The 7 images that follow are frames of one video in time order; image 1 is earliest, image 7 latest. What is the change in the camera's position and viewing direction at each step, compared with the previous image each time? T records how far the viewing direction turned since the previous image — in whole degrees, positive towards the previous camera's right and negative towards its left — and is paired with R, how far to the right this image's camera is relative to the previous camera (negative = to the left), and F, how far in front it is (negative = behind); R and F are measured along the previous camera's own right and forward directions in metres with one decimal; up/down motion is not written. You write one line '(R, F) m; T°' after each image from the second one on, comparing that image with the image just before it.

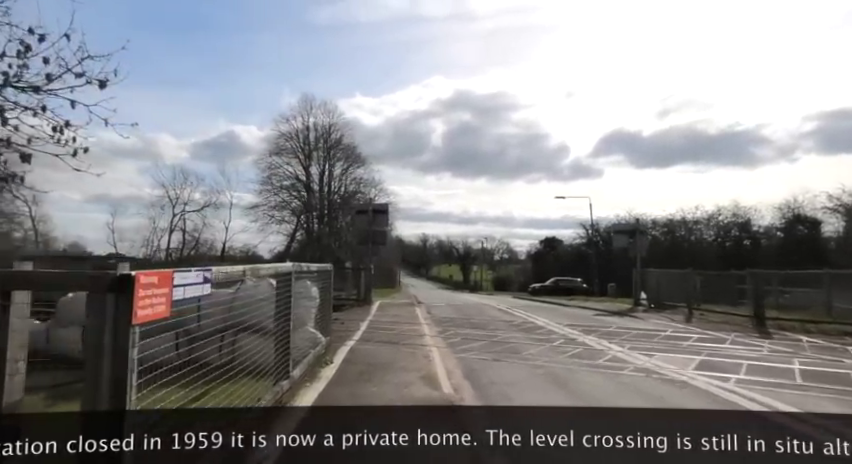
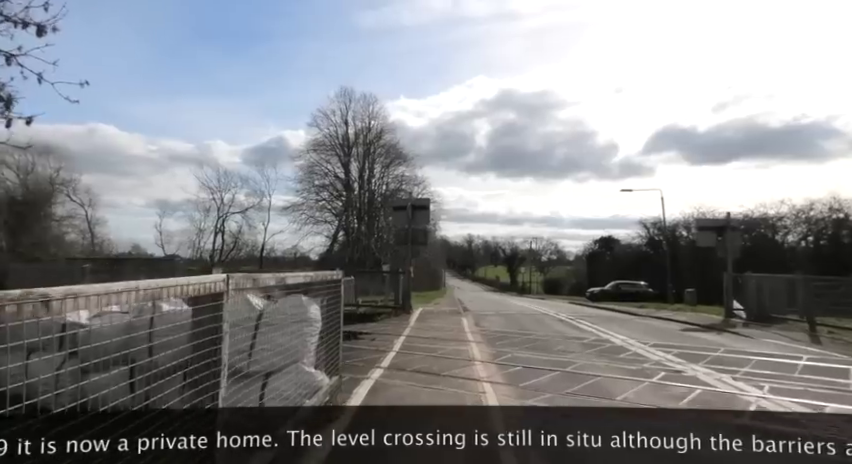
(-0.1, +2.9) m; -6°
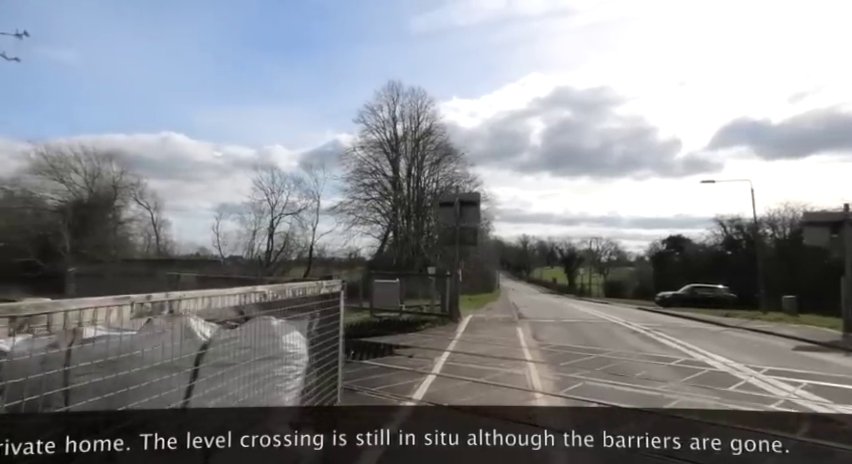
(+0.2, +2.1) m; -7°
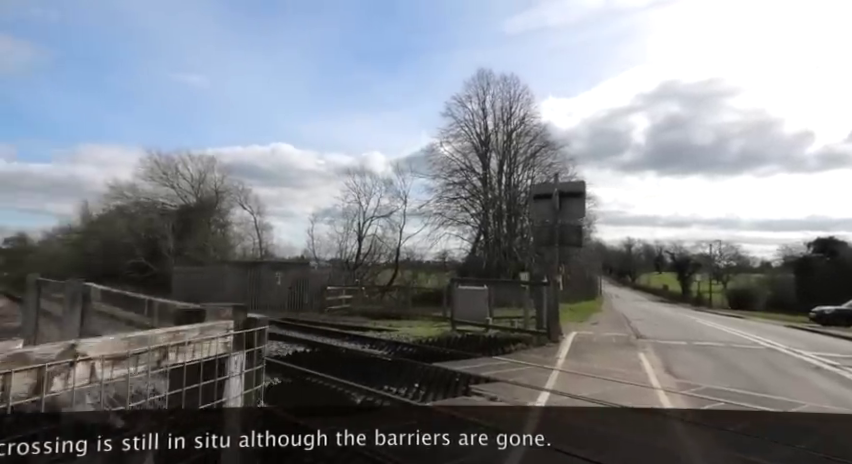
(+0.1, +3.1) m; -12°
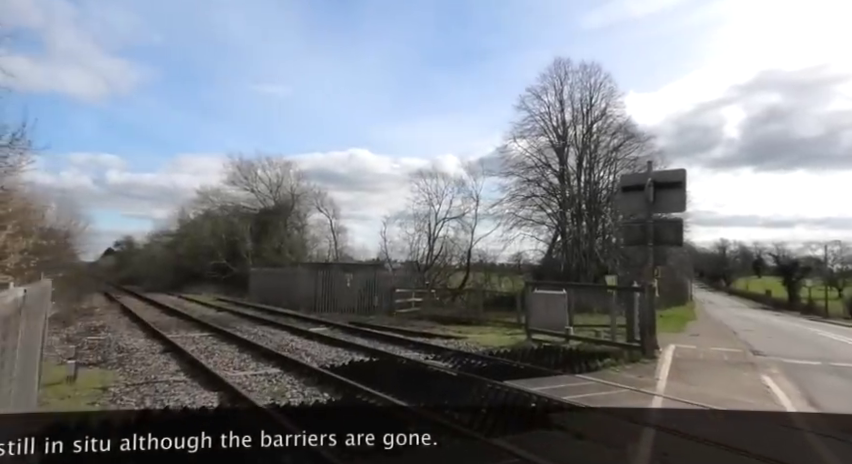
(+0.1, +1.4) m; -9°
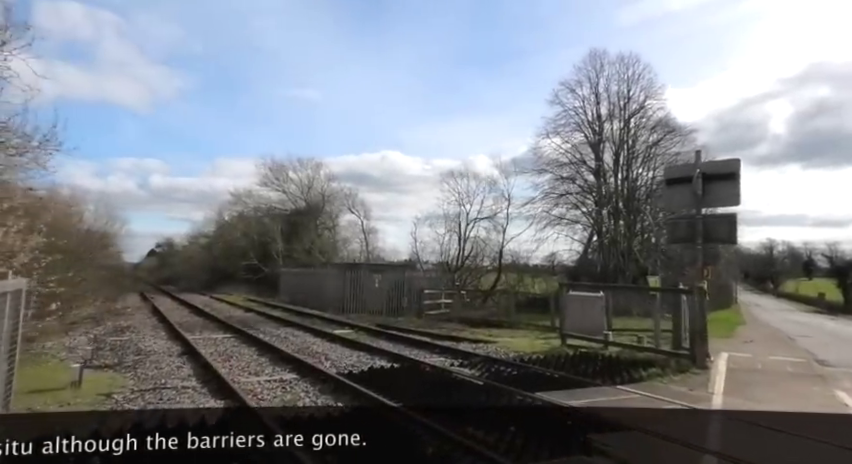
(+0.2, +0.7) m; -4°
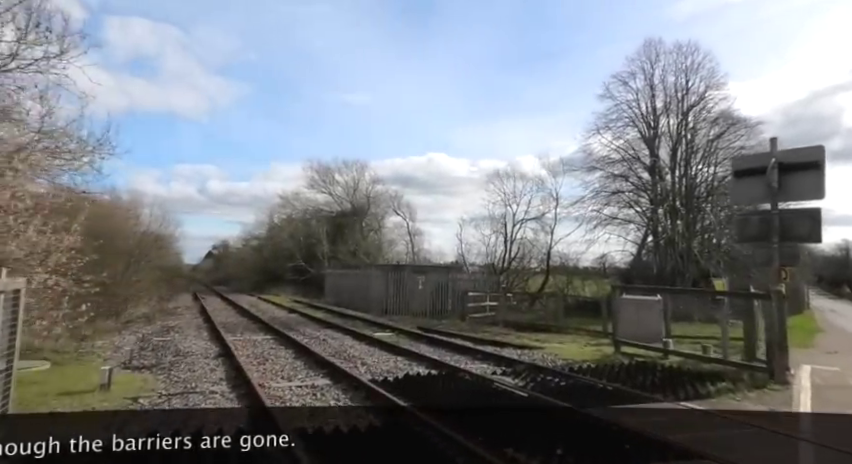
(+0.2, +0.6) m; -6°
